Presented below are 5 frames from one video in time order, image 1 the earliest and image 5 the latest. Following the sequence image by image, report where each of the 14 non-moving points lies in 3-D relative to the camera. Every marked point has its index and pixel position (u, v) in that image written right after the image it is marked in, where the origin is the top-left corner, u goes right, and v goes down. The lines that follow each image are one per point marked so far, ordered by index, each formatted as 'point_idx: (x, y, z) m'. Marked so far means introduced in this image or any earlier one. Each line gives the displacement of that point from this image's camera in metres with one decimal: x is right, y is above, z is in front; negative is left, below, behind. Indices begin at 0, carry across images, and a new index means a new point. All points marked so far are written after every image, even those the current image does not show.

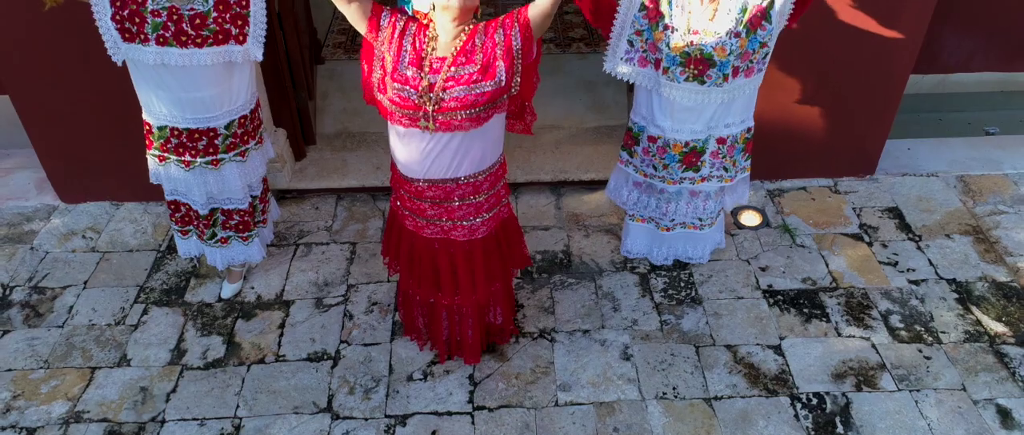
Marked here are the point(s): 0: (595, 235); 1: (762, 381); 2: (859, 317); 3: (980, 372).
0: (+0.3, -0.1, +2.6) m
1: (+0.7, -0.5, +2.1) m
2: (+1.1, -0.3, +2.3) m
3: (+1.4, -0.4, +2.1) m
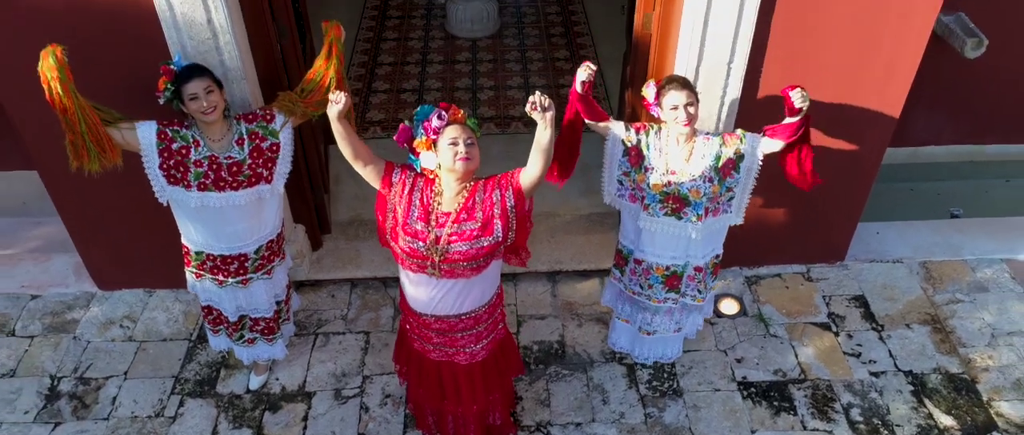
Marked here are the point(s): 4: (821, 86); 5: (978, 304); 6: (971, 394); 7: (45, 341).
0: (+0.3, -0.4, +2.9) m
1: (+0.7, -0.8, +2.3) m
2: (+1.1, -0.7, +2.5) m
3: (+1.4, -0.8, +2.4) m
4: (+1.1, +0.5, +2.5) m
5: (+1.9, -0.4, +2.9) m
6: (+1.7, -0.6, +2.6) m
7: (-1.9, -0.5, +2.8) m
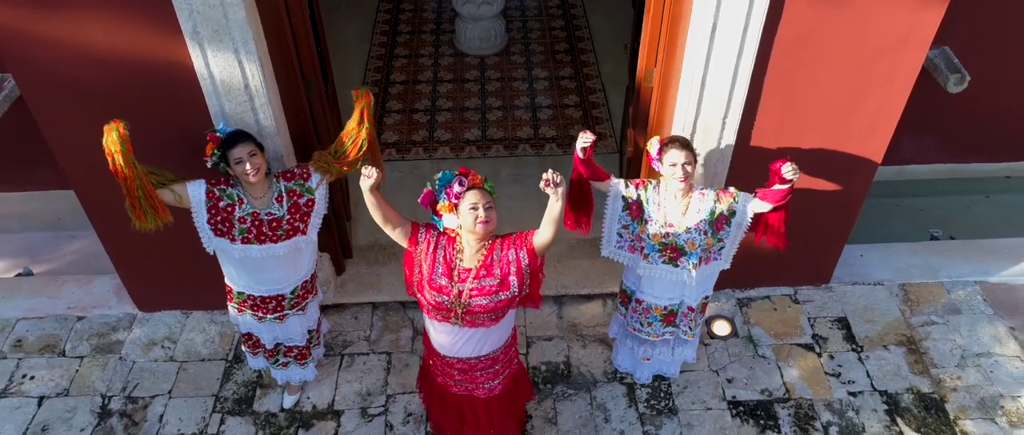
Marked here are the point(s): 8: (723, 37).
0: (+0.3, -0.6, +3.1) m
1: (+0.8, -1.0, +2.6) m
2: (+1.2, -0.8, +2.8) m
3: (+1.4, -1.0, +2.6) m
4: (+1.1, +0.3, +2.7) m
5: (+1.9, -0.5, +3.1) m
6: (+1.7, -0.8, +2.8) m
7: (-1.8, -0.6, +3.1) m
8: (+0.7, +0.6, +2.4) m
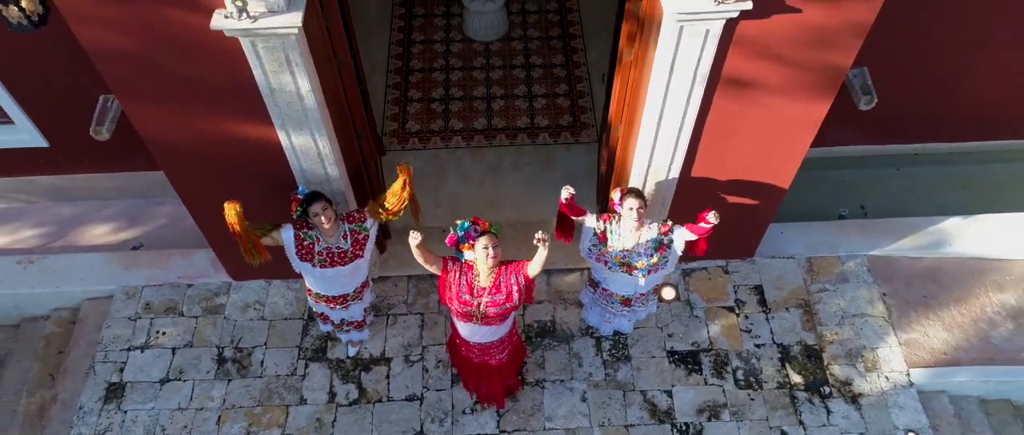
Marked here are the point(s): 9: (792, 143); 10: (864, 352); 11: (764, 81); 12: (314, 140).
0: (+0.3, -0.5, +4.2) m
1: (+0.8, -1.1, +3.8) m
2: (+1.2, -0.9, +4.0) m
3: (+1.4, -1.0, +3.8) m
4: (+1.1, +0.2, +3.6) m
5: (+1.9, -0.4, +4.2) m
6: (+1.7, -0.8, +4.0) m
7: (-1.8, -0.6, +4.2) m
8: (+0.7, +0.4, +3.3) m
9: (+1.3, +0.4, +3.4) m
10: (+2.0, -0.8, +4.0) m
11: (+1.1, +0.6, +3.1) m
12: (-0.9, +0.3, +3.3) m
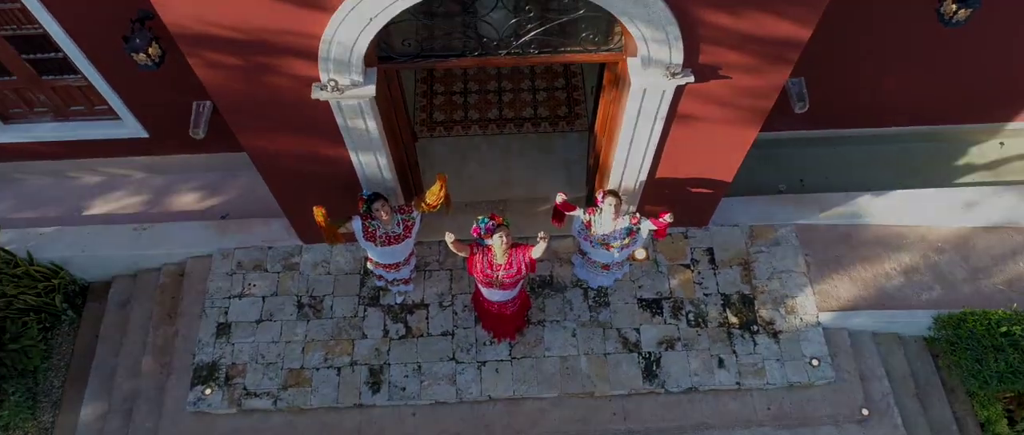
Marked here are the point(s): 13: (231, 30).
0: (+0.4, -0.4, +5.5) m
1: (+0.8, -0.9, +5.2) m
2: (+1.2, -0.7, +5.3) m
3: (+1.5, -0.9, +5.2) m
4: (+1.2, +0.3, +4.8) m
5: (+2.0, -0.3, +5.5) m
6: (+1.8, -0.7, +5.3) m
7: (-1.7, -0.4, +5.5) m
8: (+0.8, +0.5, +4.4) m
9: (+1.4, +0.4, +4.6) m
10: (+2.0, -0.6, +5.3) m
11: (+1.2, +0.6, +4.2) m
12: (-0.8, +0.4, +4.4) m
13: (-1.3, +0.9, +3.4) m
